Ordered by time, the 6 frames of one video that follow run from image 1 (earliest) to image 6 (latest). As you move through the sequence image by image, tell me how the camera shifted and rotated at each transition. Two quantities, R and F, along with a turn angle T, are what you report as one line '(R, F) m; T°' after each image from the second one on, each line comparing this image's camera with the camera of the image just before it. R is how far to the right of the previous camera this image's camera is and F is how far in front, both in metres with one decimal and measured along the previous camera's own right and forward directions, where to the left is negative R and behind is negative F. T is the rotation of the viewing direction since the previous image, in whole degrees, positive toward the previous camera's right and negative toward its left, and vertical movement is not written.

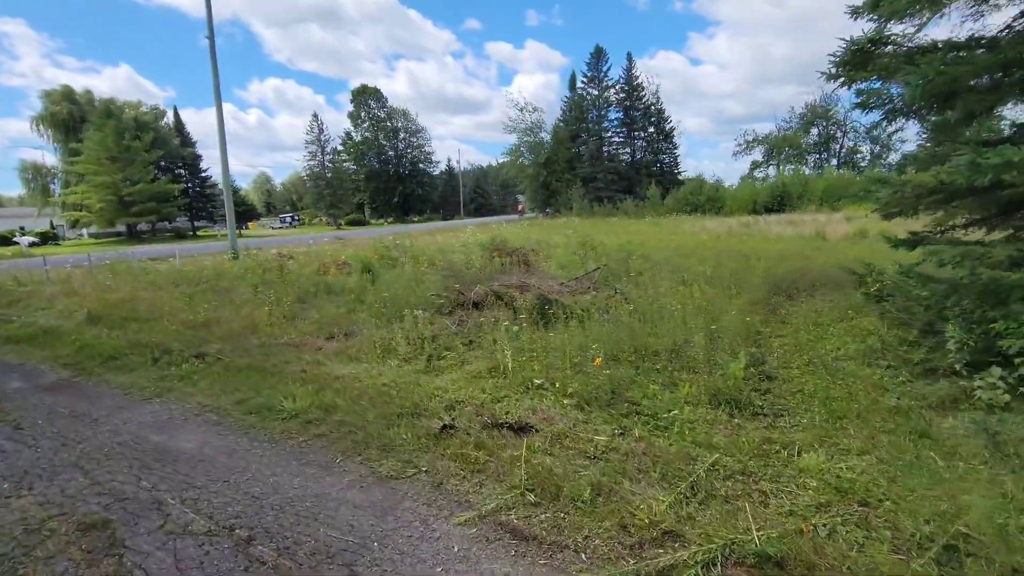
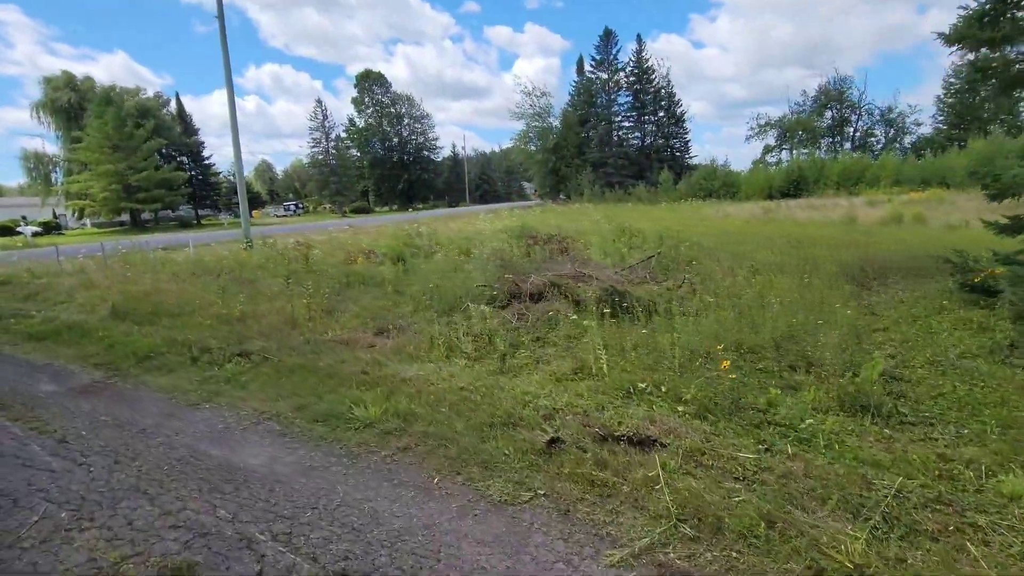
(-0.6, +0.5) m; 0°
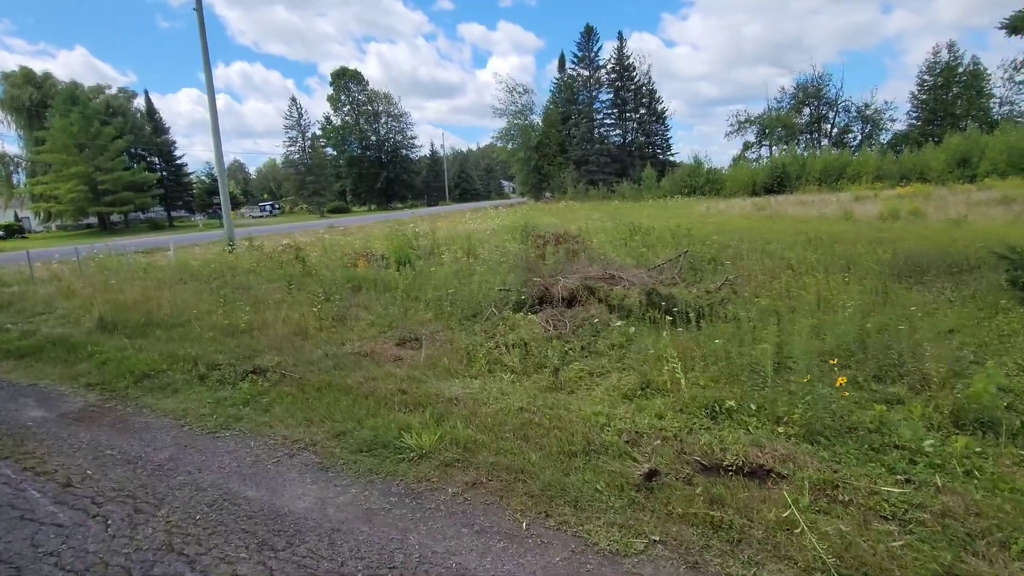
(-0.6, +0.5) m; +2°
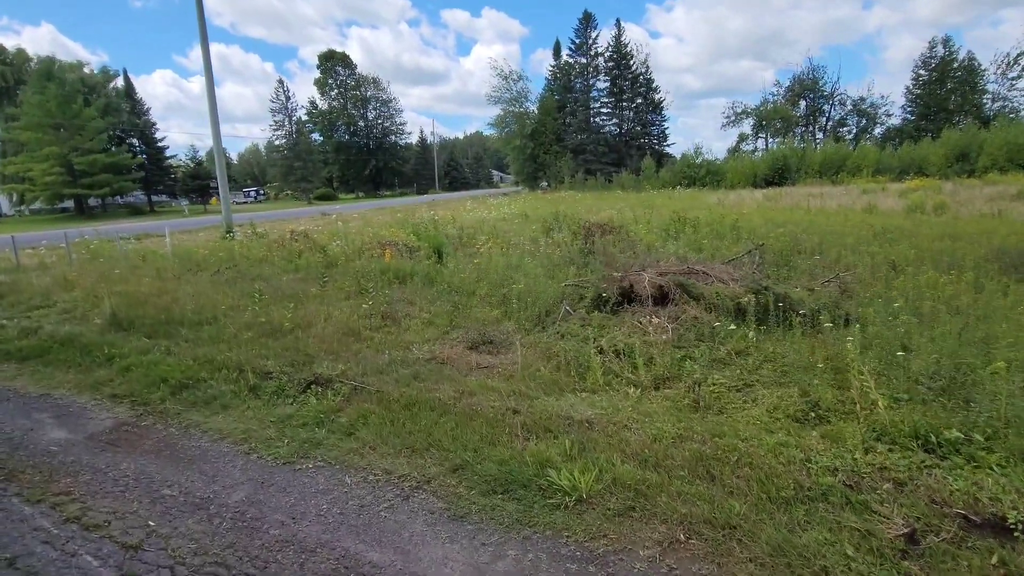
(-0.9, +0.7) m; +2°
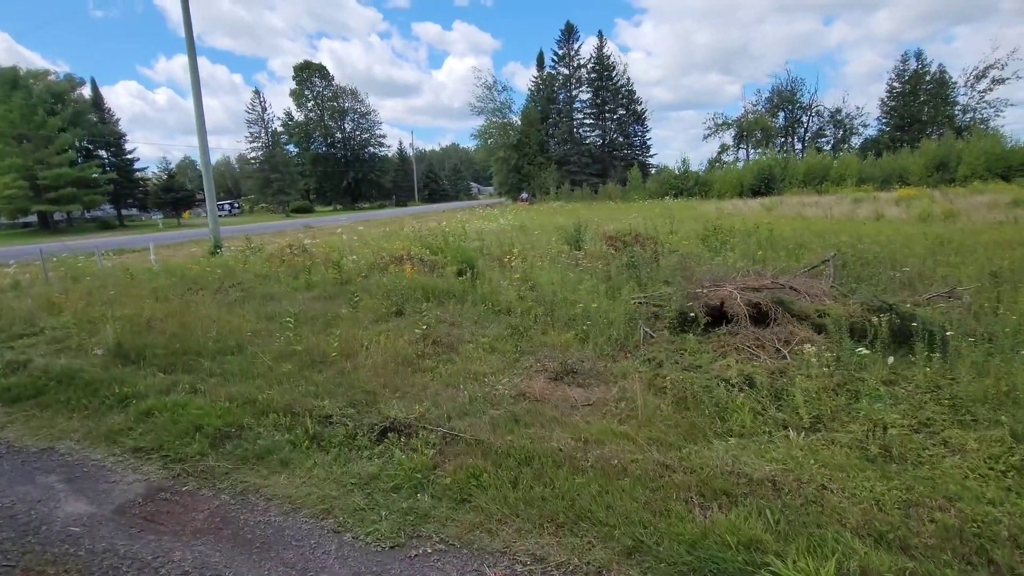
(-0.8, +0.7) m; +3°
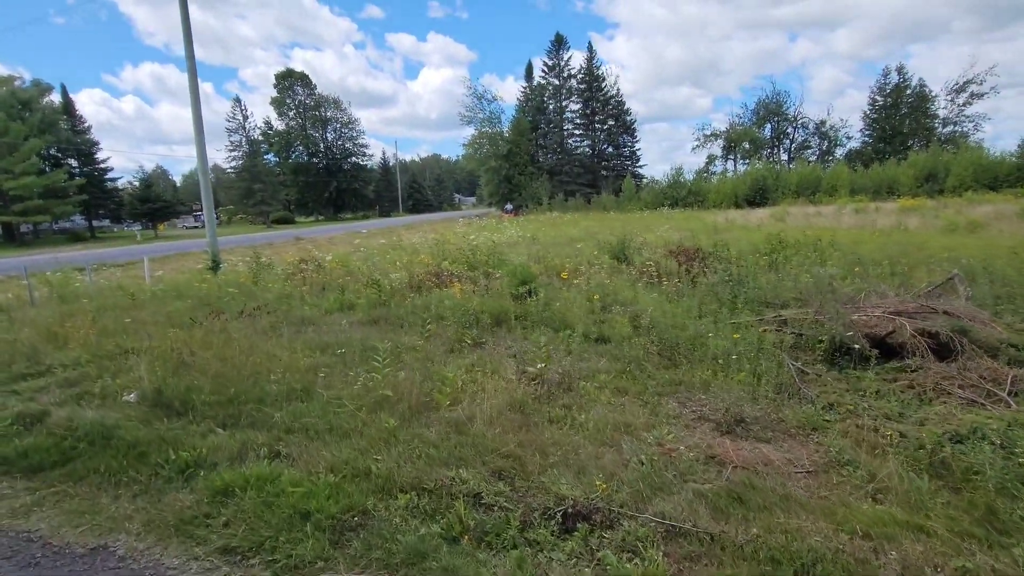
(-1.1, +0.9) m; +2°
